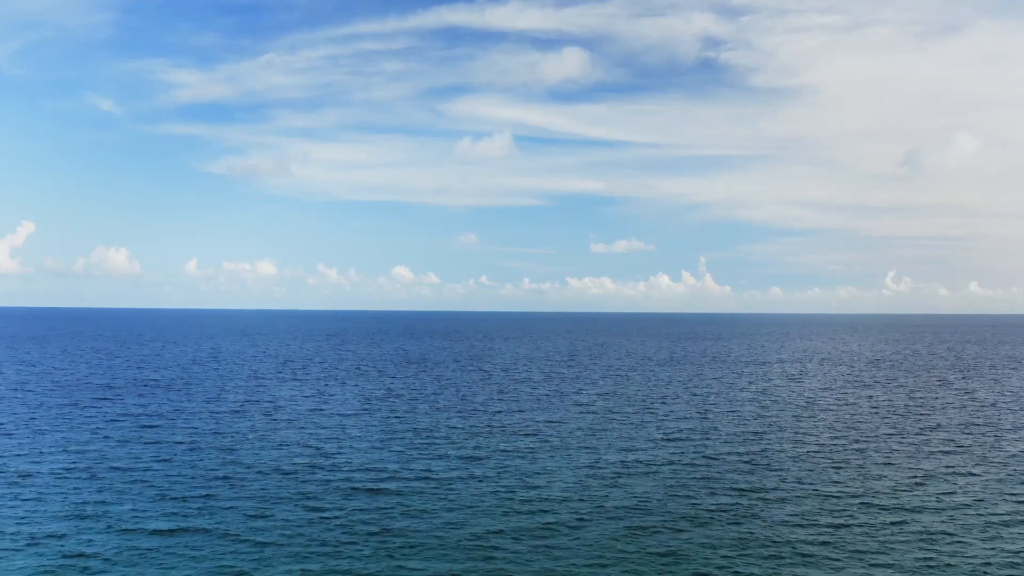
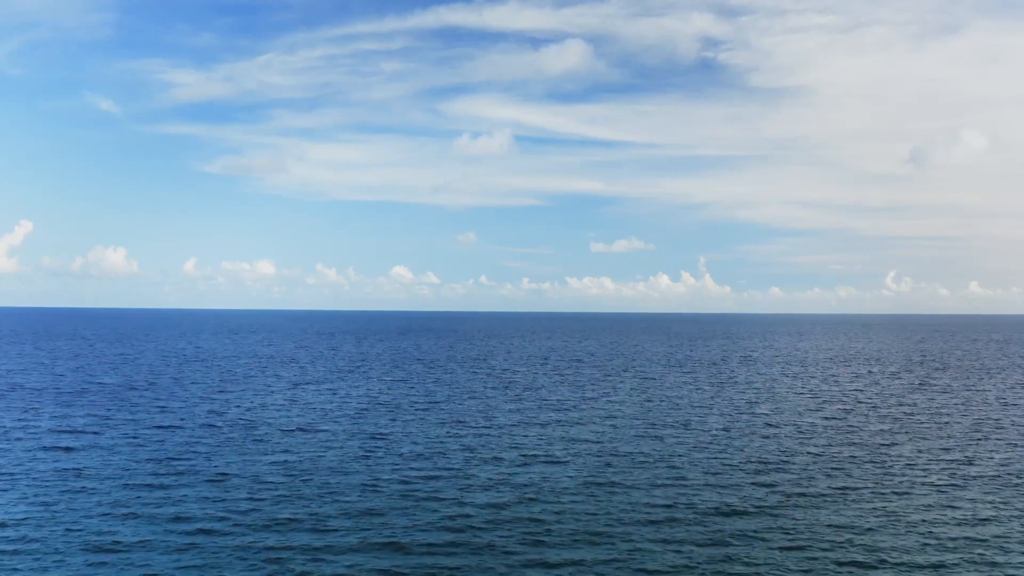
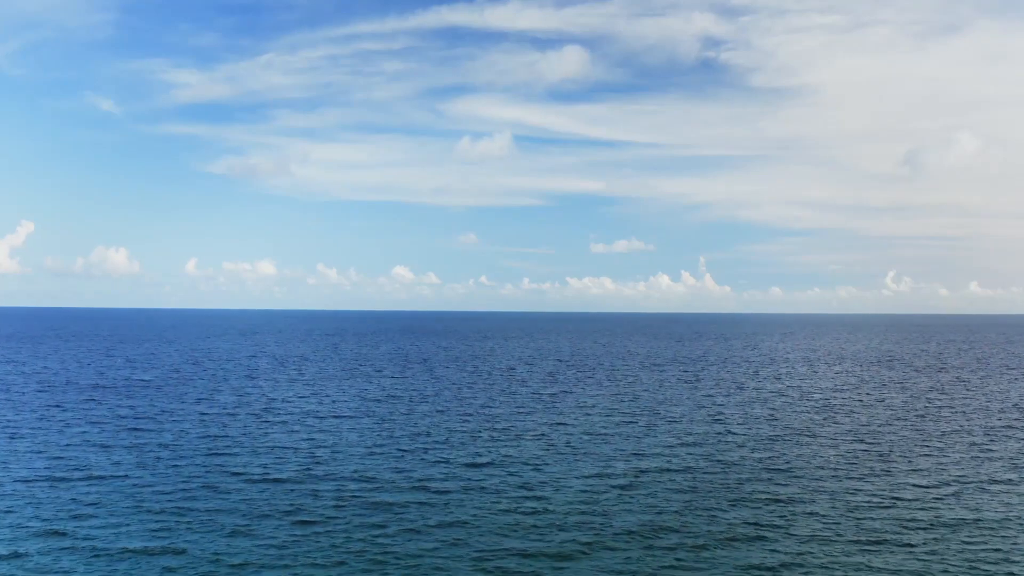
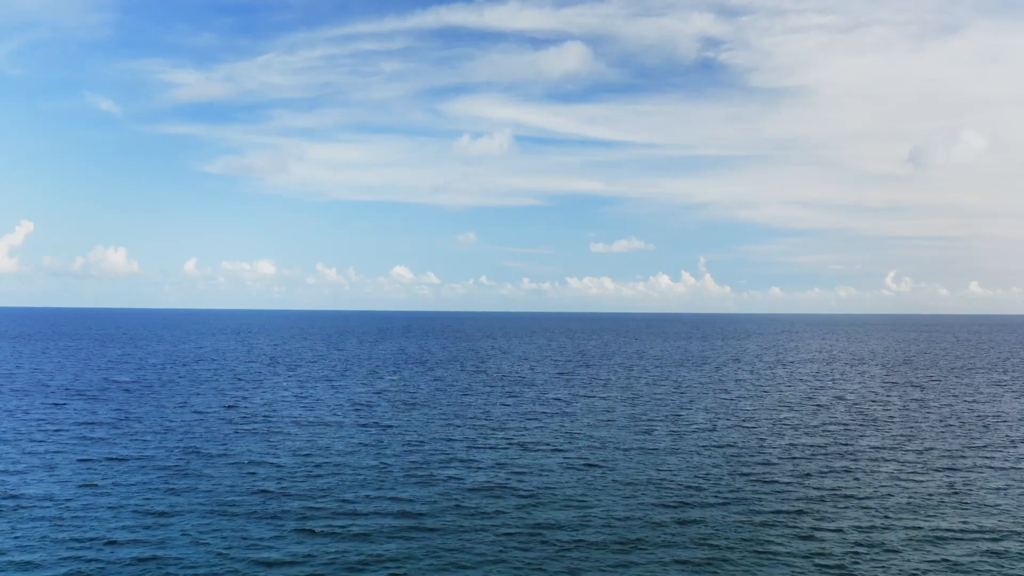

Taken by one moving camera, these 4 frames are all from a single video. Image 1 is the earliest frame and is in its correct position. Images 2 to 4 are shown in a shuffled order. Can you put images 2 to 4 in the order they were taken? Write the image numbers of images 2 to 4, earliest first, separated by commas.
3, 4, 2
